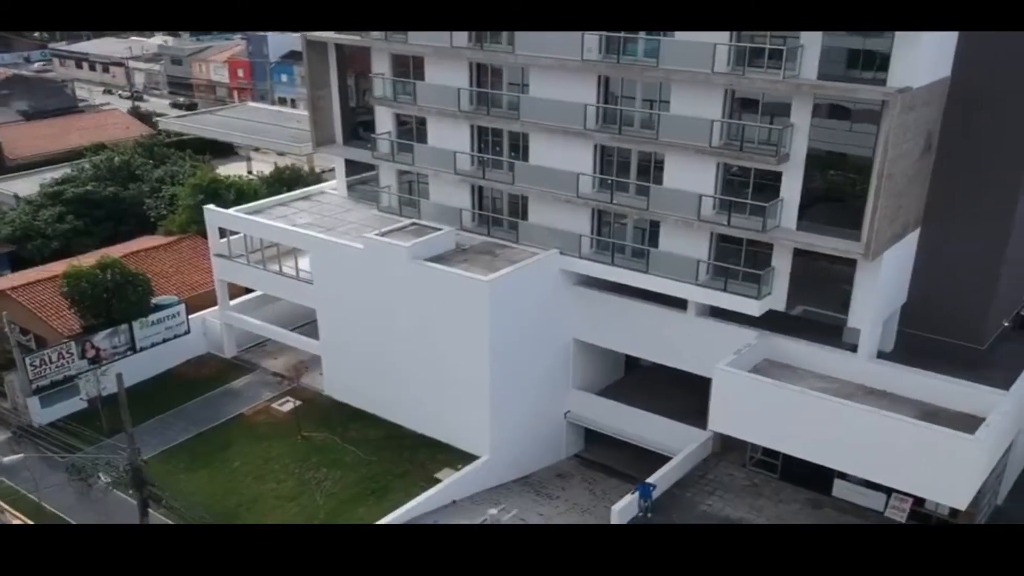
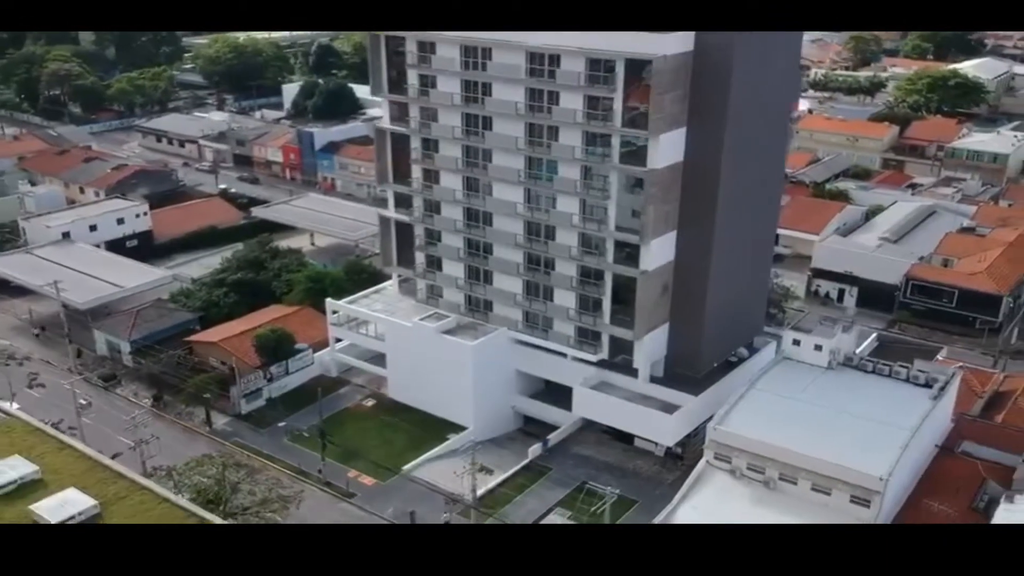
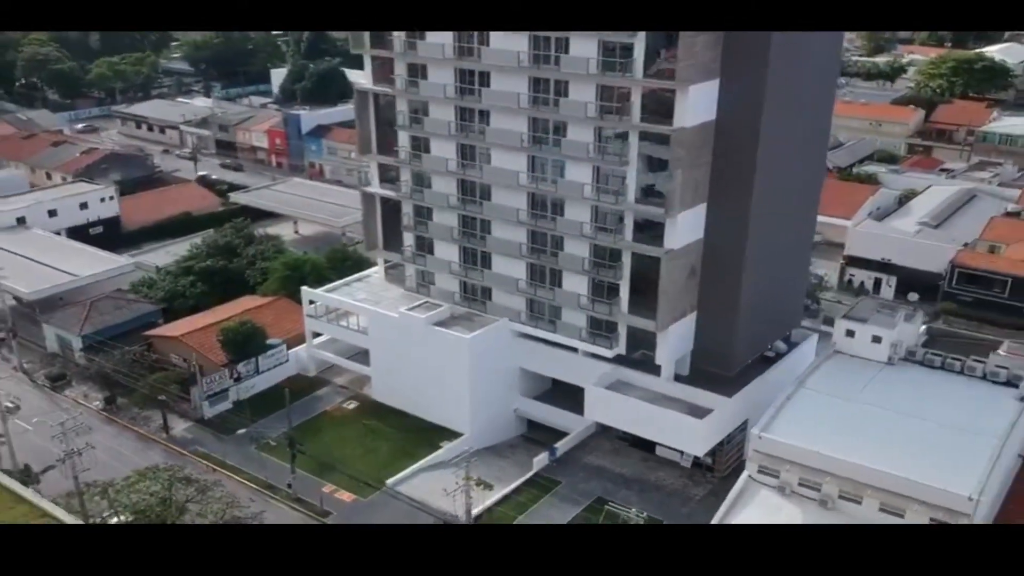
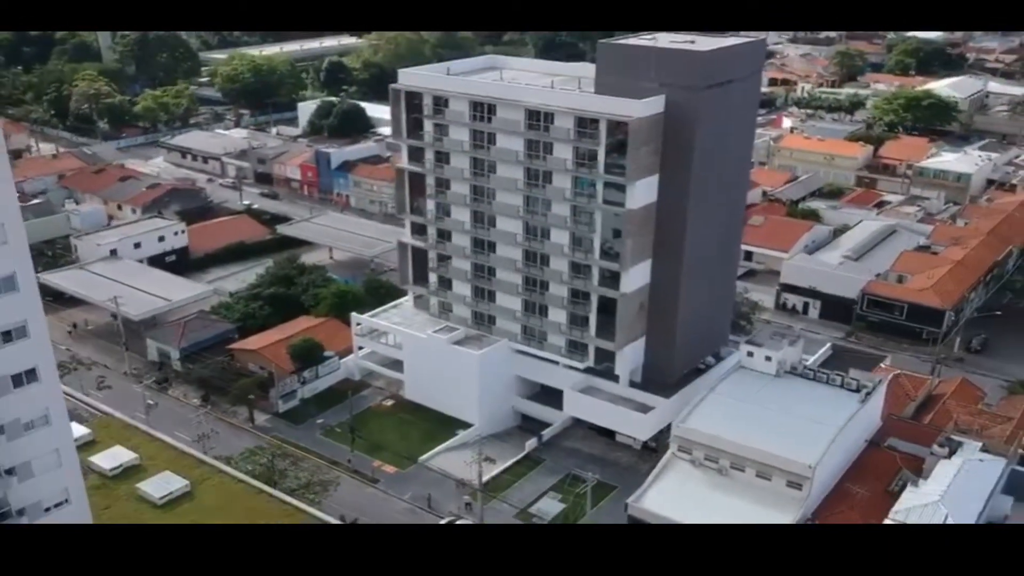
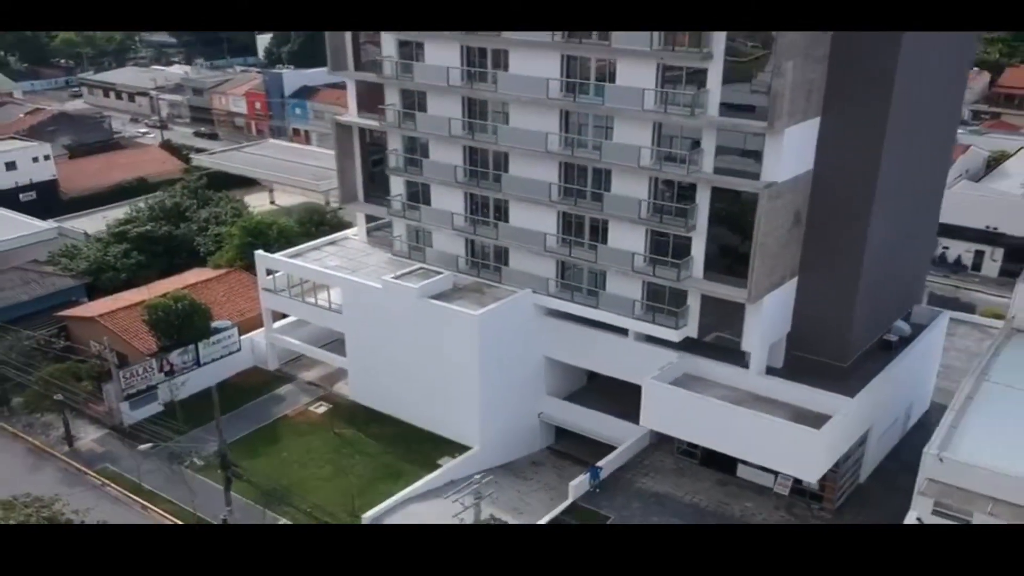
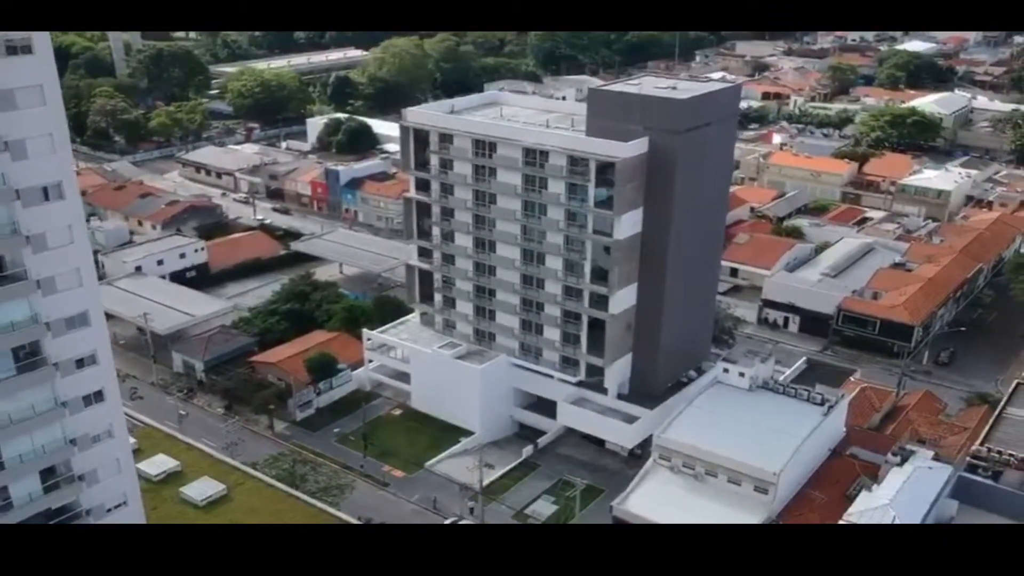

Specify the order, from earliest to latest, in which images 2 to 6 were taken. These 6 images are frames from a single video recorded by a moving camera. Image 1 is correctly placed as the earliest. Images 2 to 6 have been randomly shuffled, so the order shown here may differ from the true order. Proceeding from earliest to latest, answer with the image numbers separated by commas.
5, 3, 2, 4, 6
